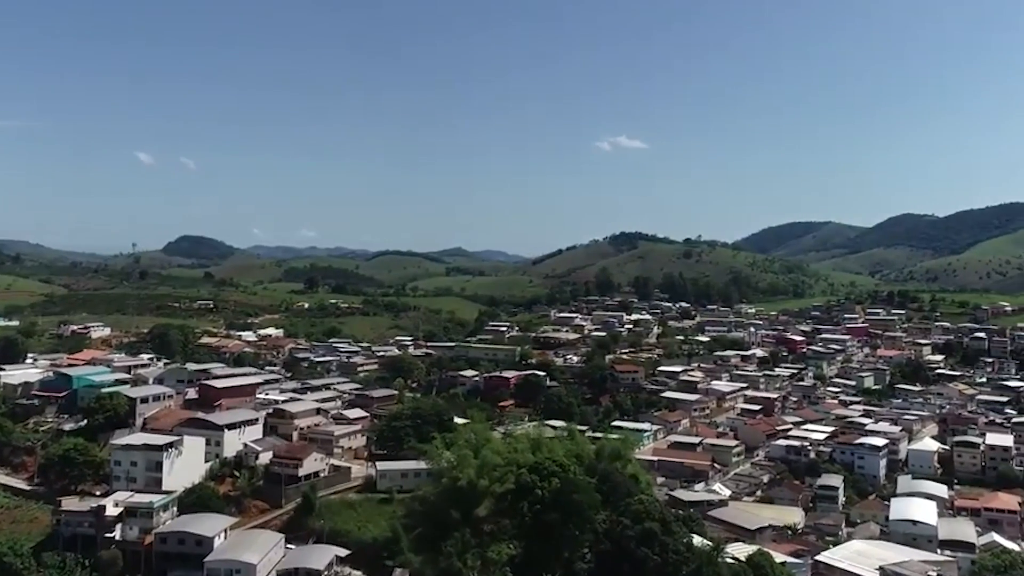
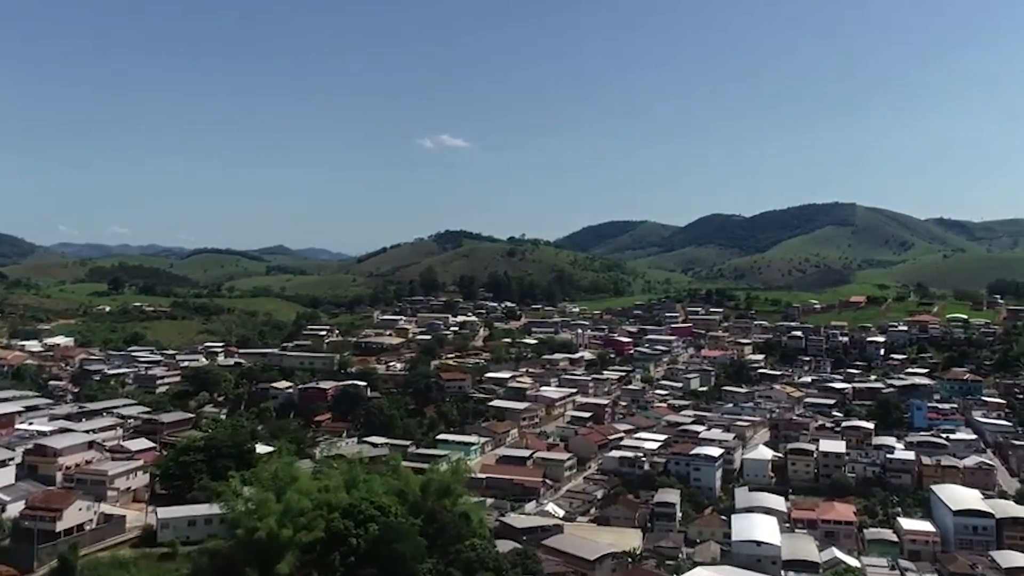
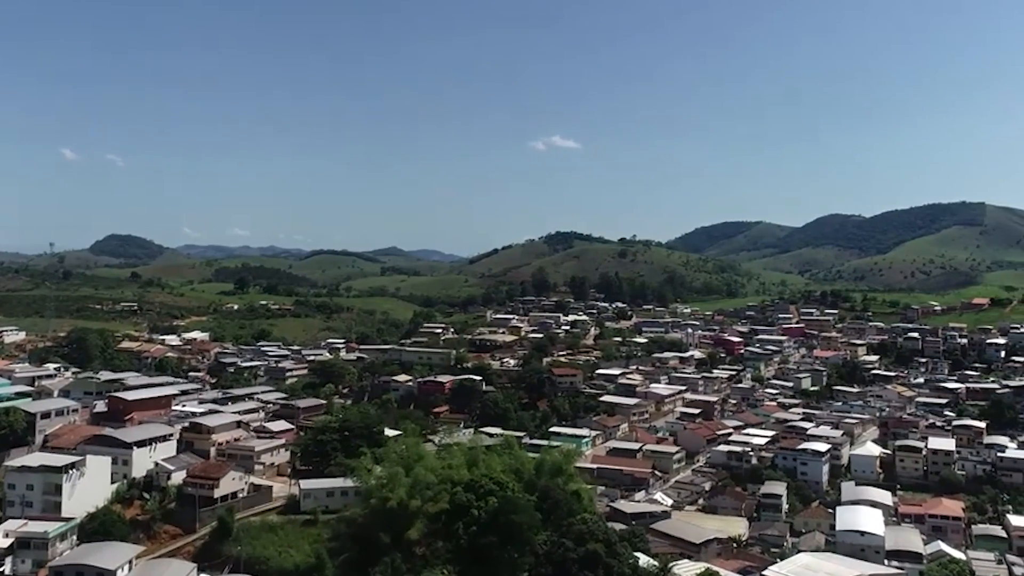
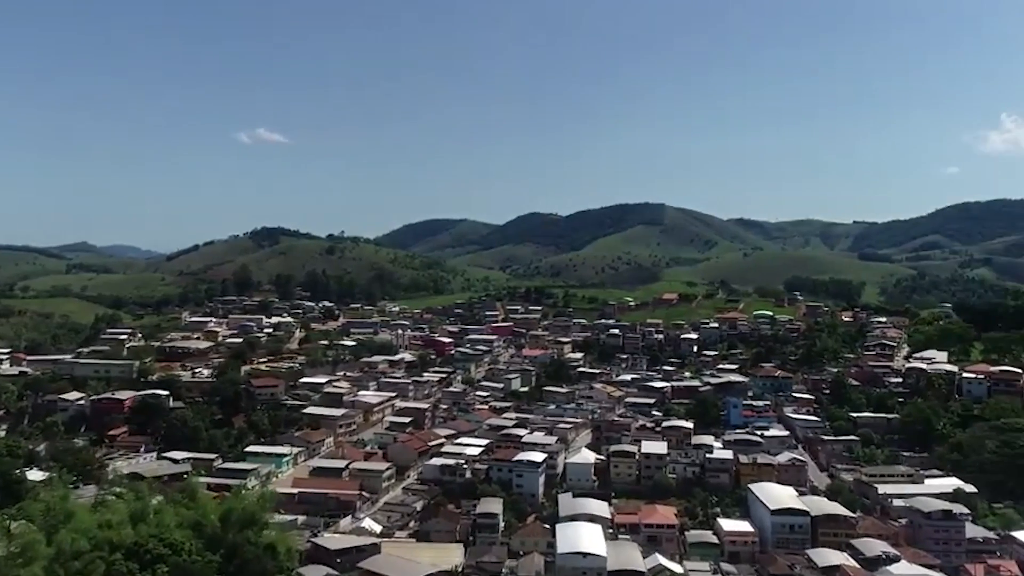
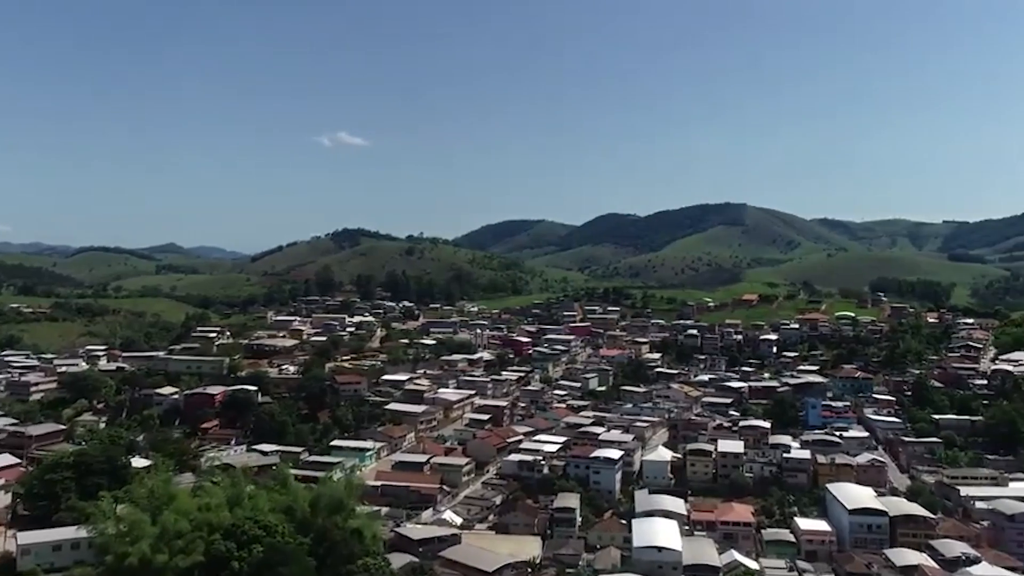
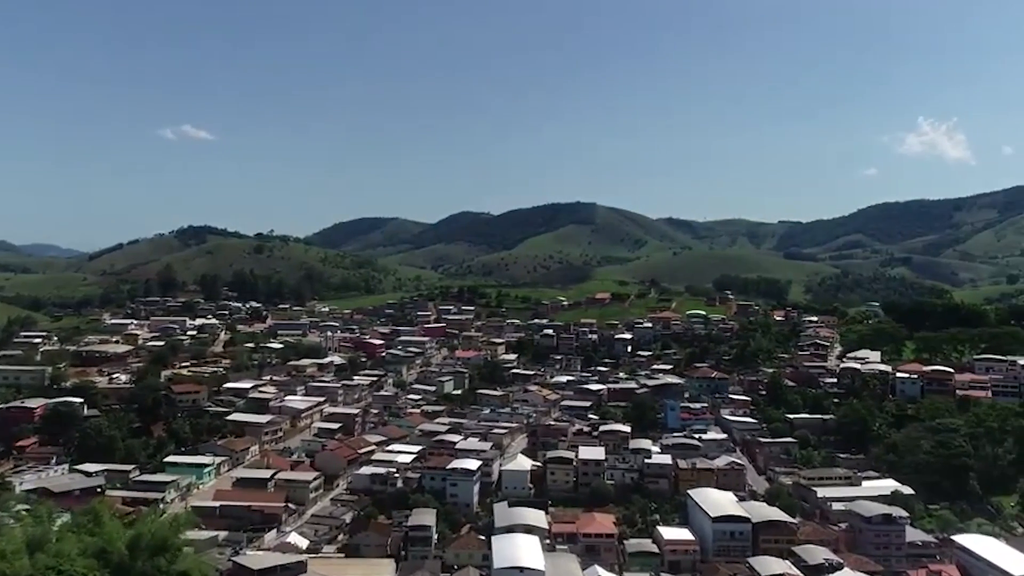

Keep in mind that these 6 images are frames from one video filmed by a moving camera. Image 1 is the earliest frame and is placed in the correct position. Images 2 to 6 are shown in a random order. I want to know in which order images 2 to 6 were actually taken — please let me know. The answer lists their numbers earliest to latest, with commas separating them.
3, 2, 5, 4, 6
